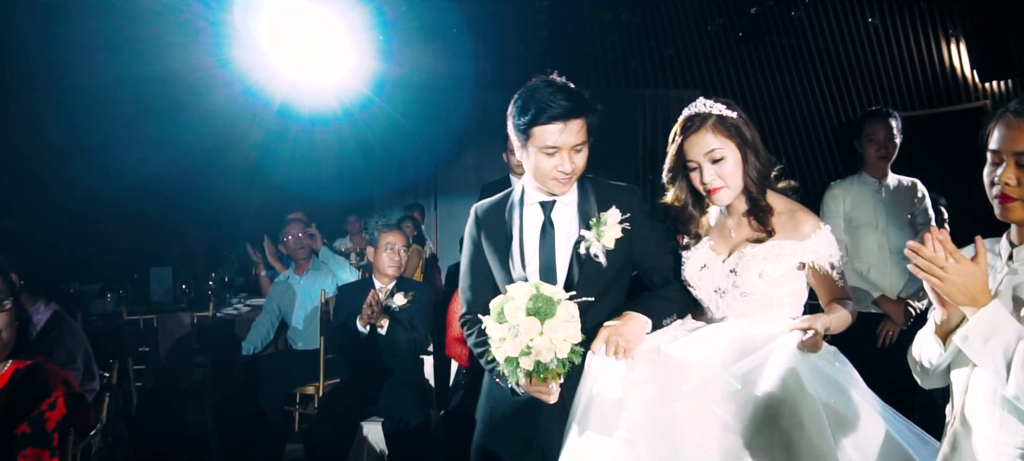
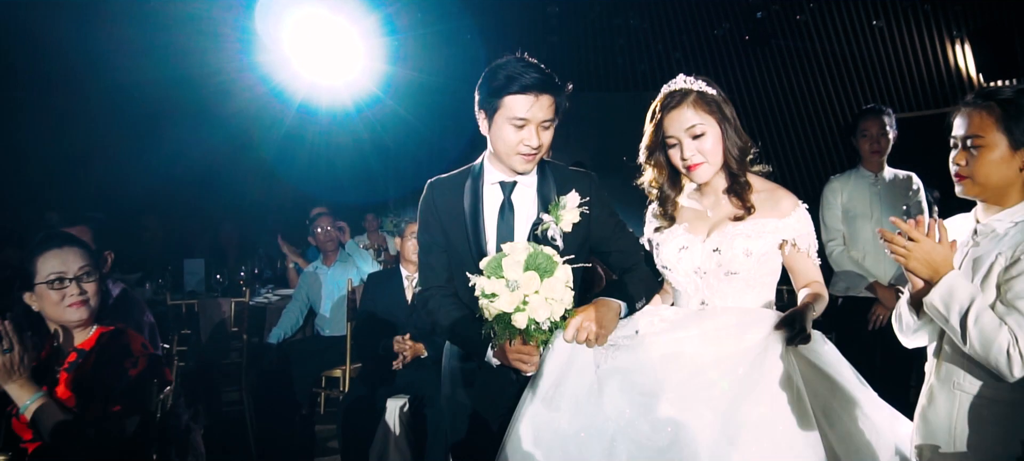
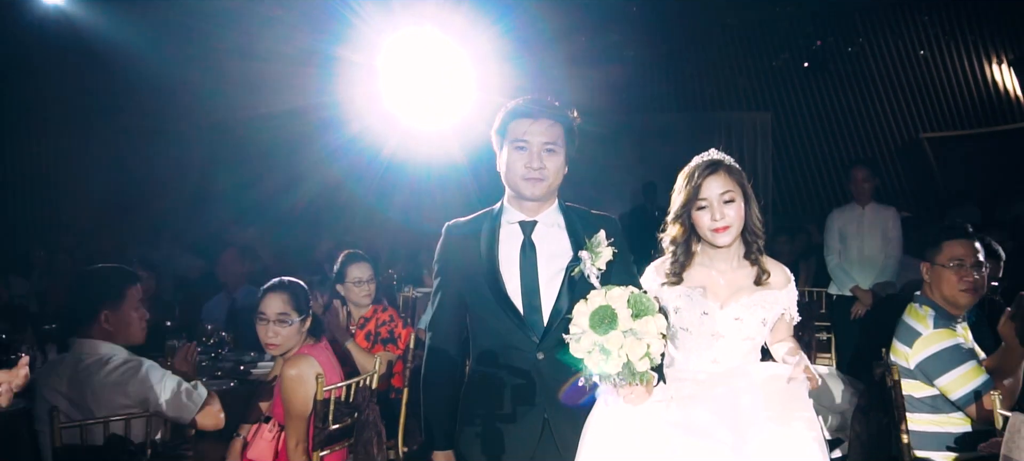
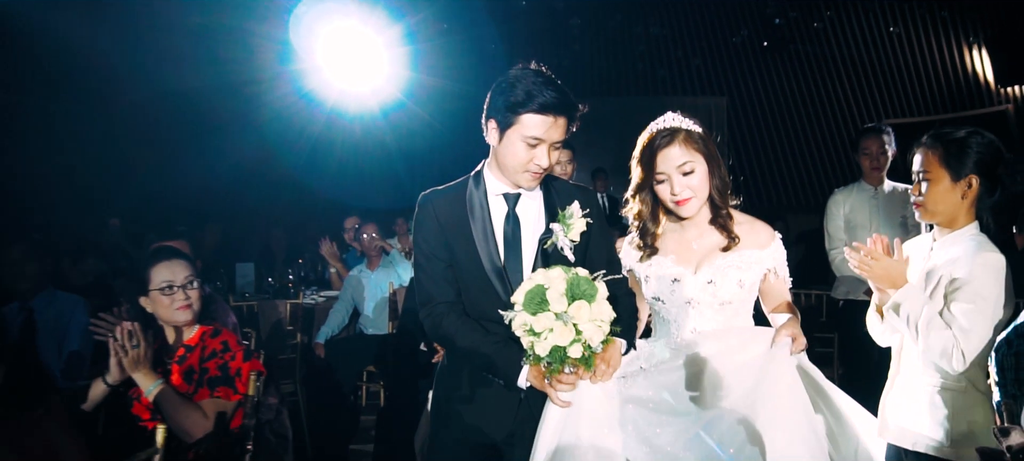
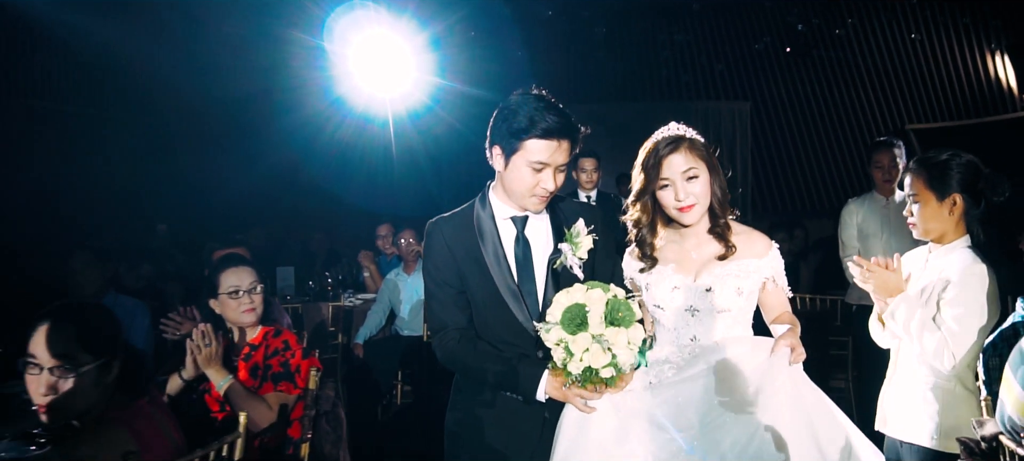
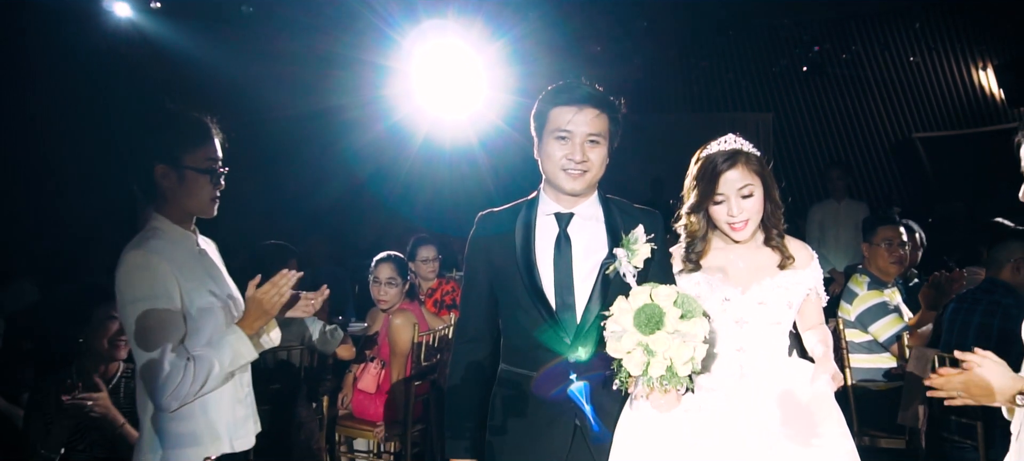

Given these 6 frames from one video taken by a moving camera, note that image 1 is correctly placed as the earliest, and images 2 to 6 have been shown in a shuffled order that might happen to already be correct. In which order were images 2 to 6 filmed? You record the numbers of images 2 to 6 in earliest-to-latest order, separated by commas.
2, 4, 5, 3, 6
